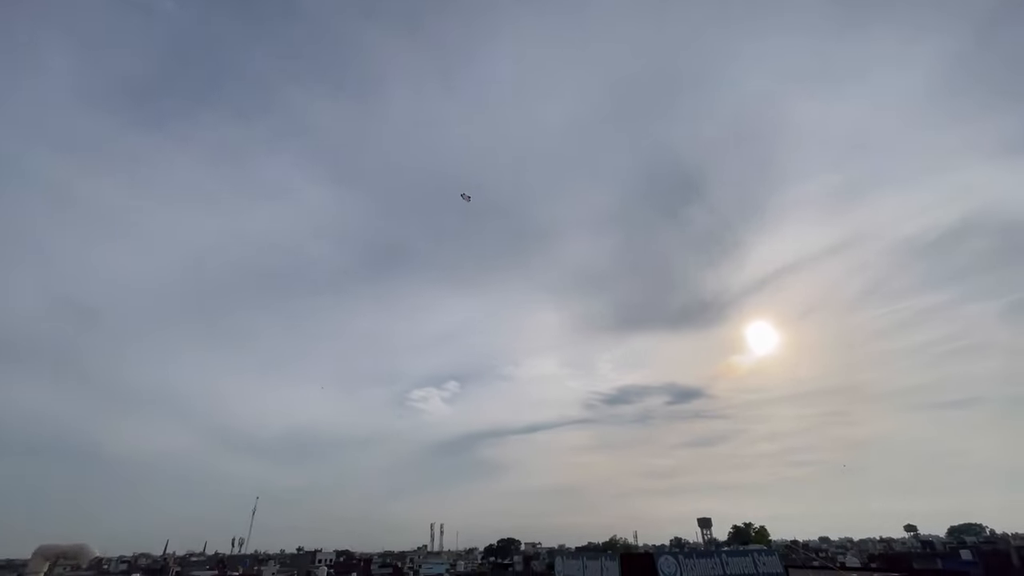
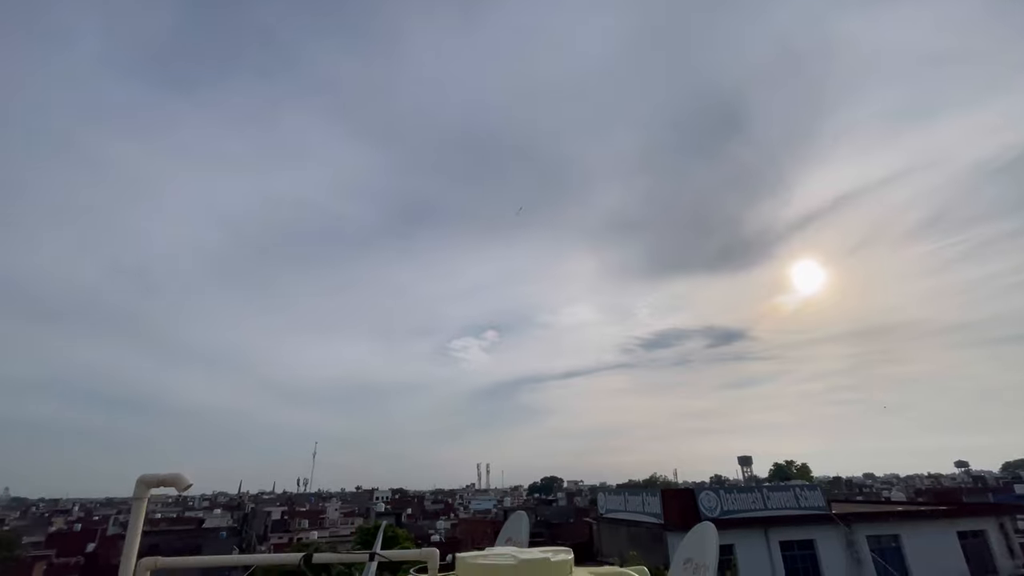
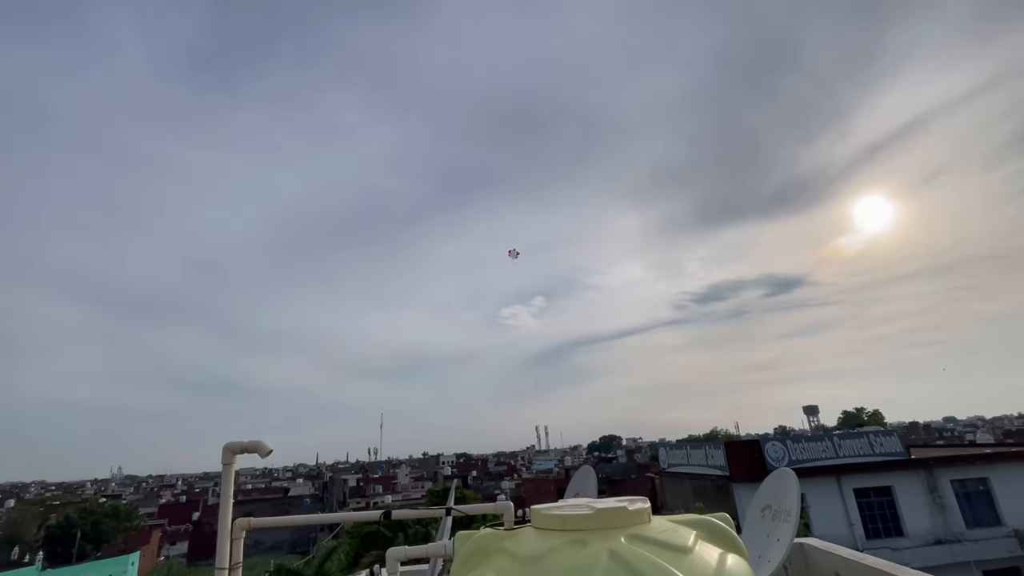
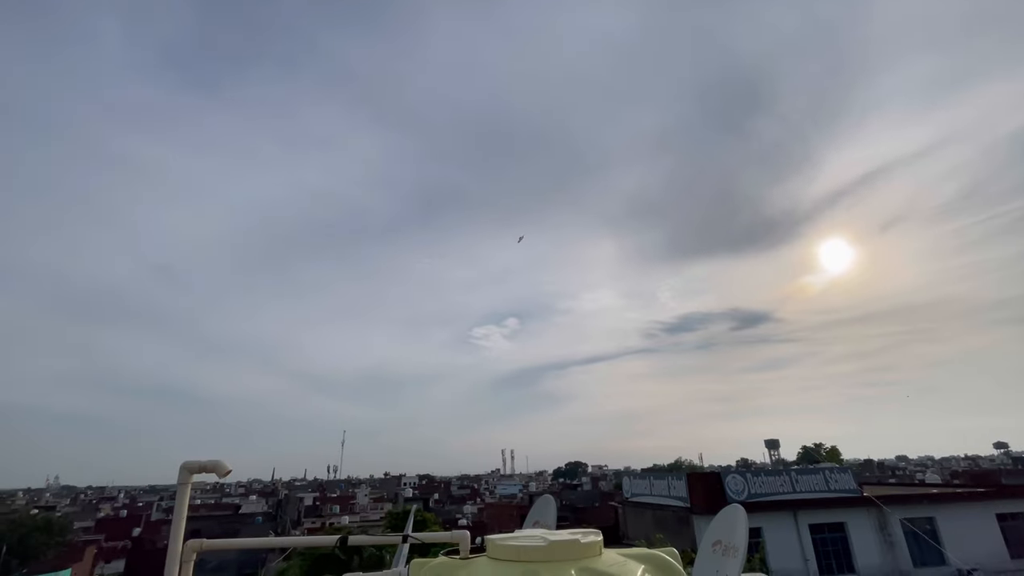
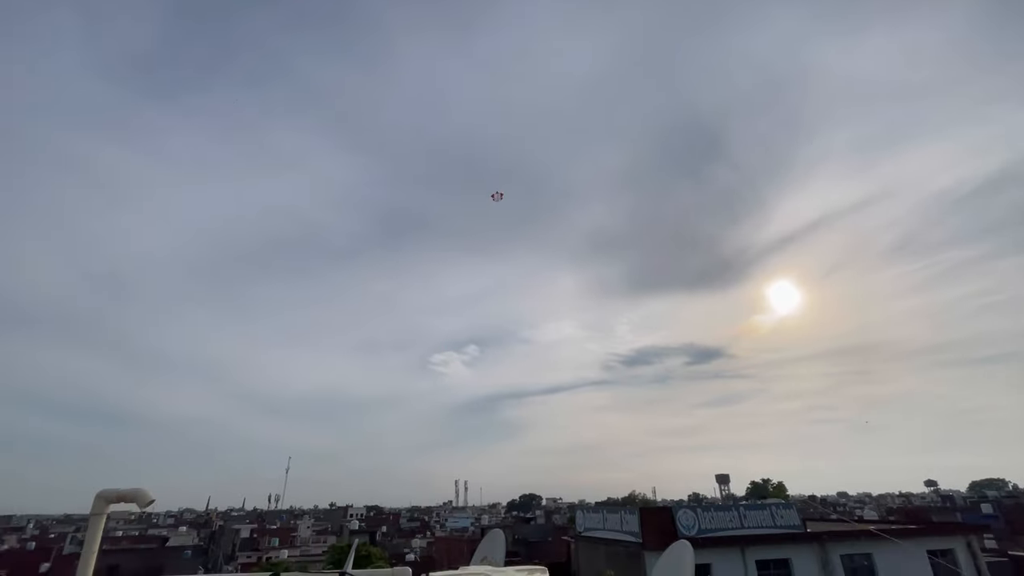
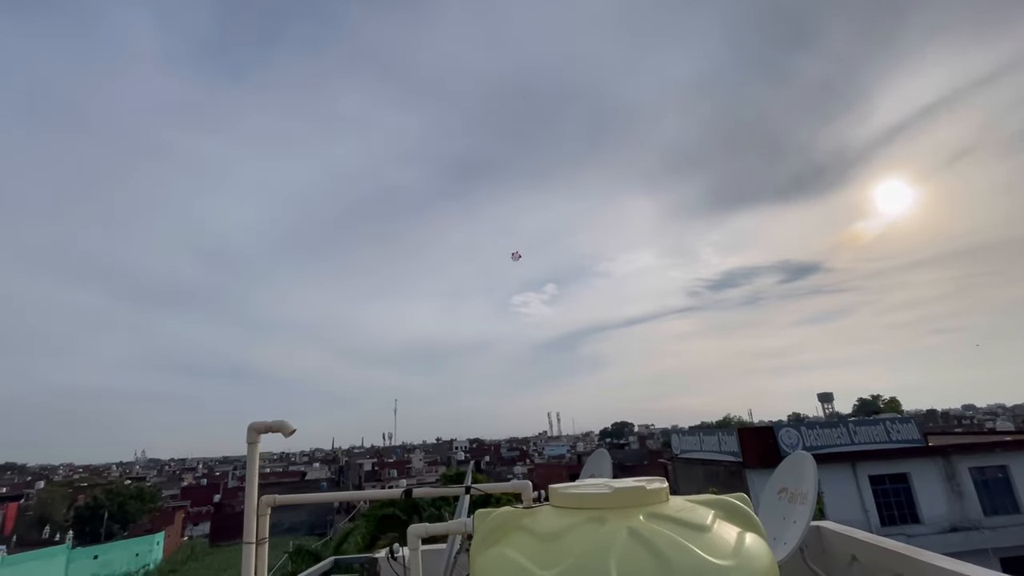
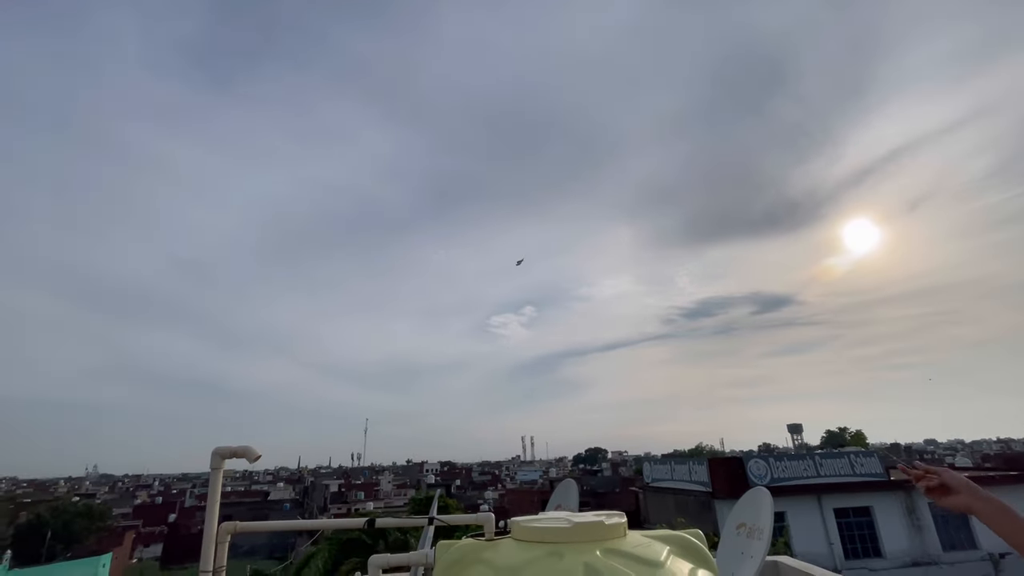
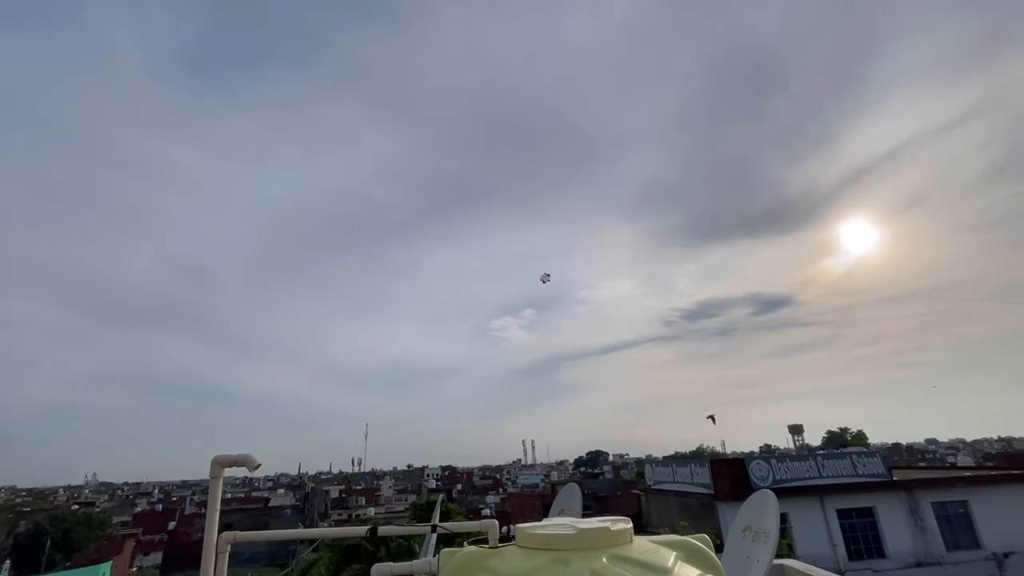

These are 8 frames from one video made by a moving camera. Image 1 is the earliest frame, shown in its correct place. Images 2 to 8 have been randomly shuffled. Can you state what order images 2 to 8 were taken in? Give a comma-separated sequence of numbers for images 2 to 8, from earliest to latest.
5, 2, 4, 7, 6, 3, 8
